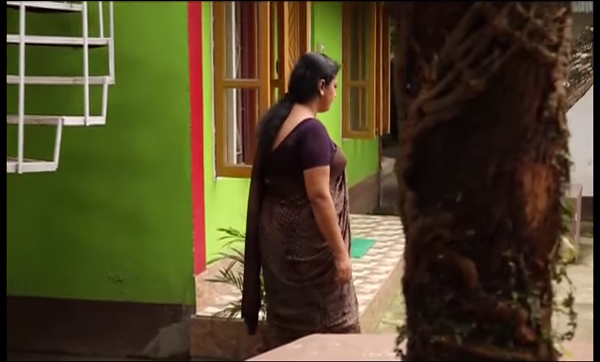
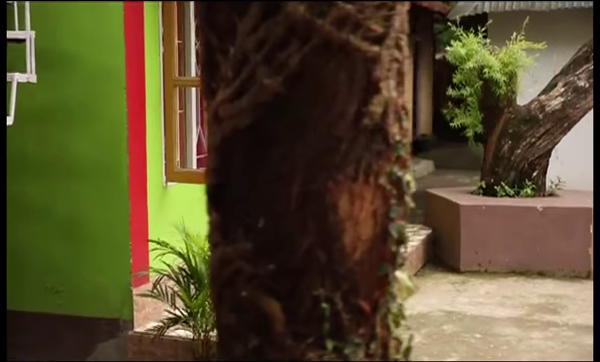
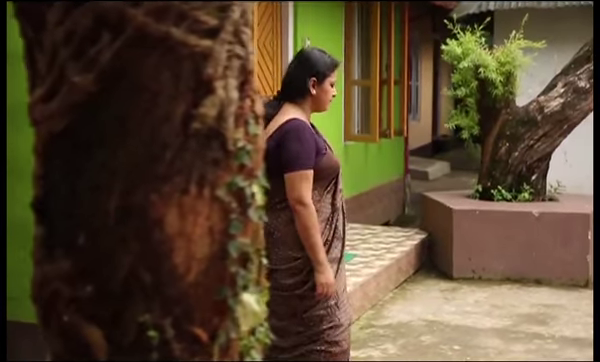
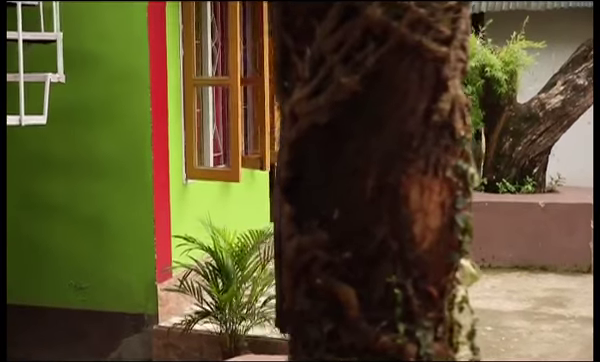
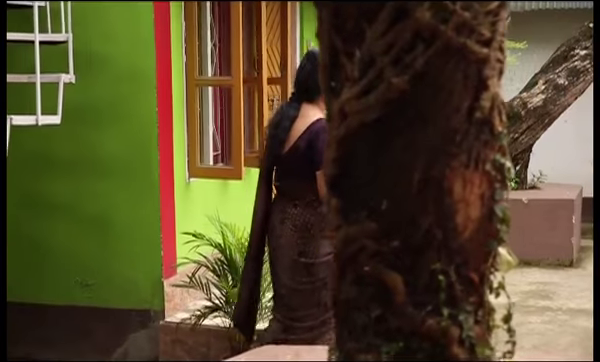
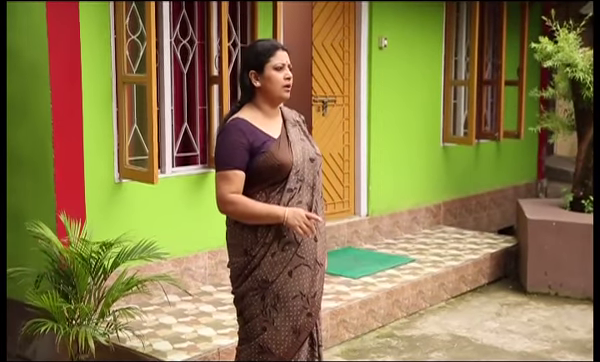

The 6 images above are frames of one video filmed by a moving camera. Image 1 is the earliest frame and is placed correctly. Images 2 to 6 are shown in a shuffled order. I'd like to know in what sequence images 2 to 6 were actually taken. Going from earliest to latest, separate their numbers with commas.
5, 4, 2, 3, 6
